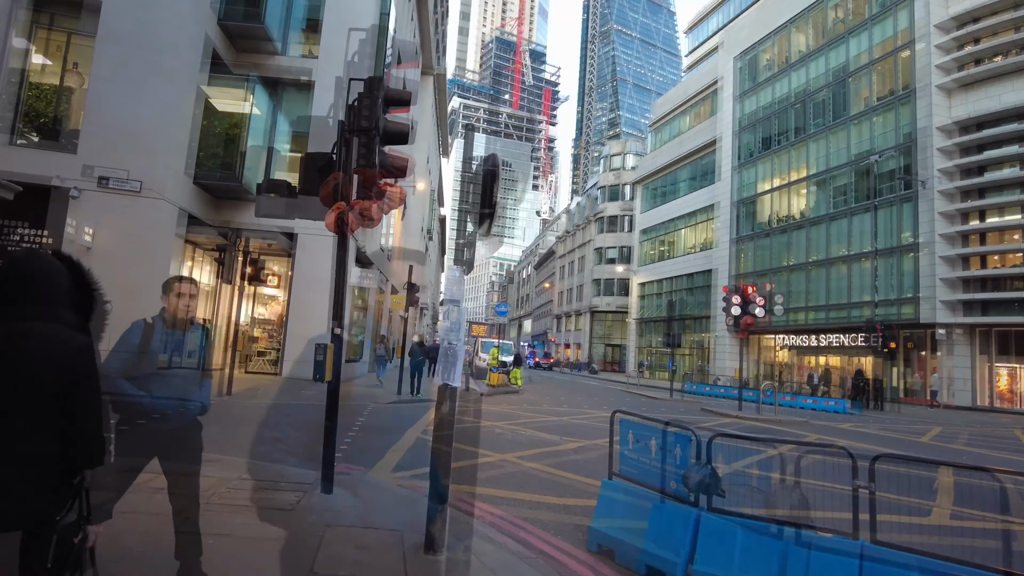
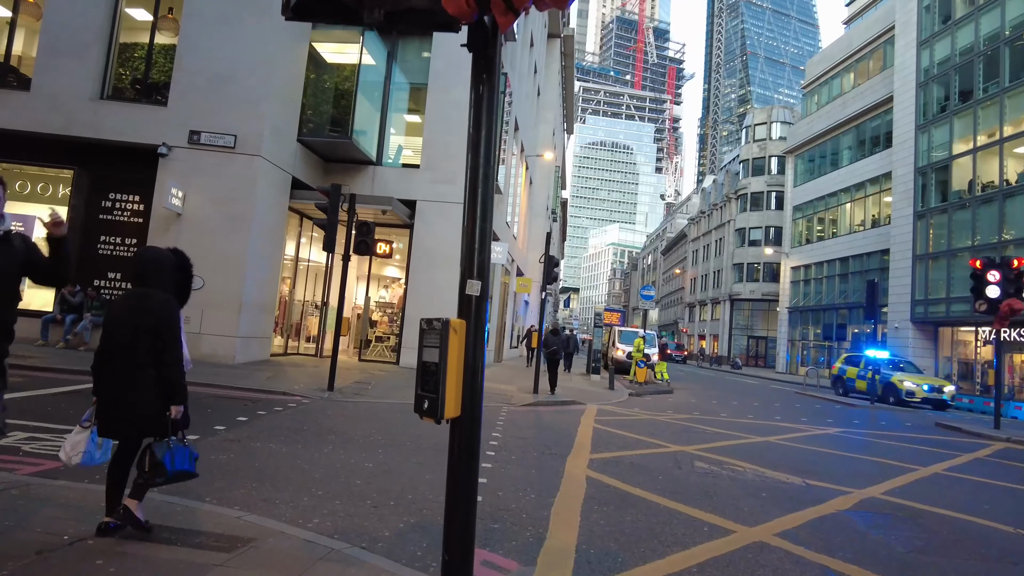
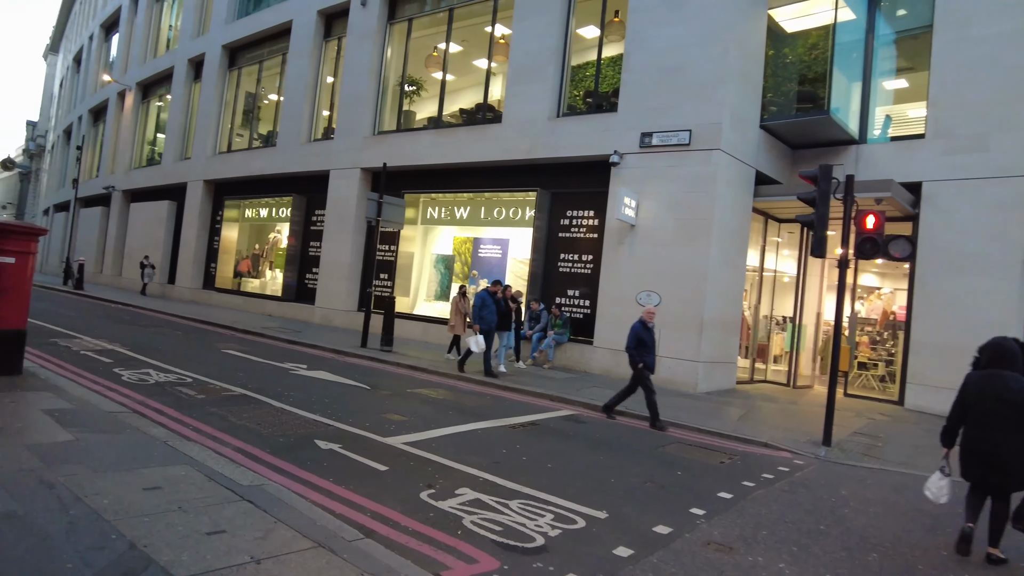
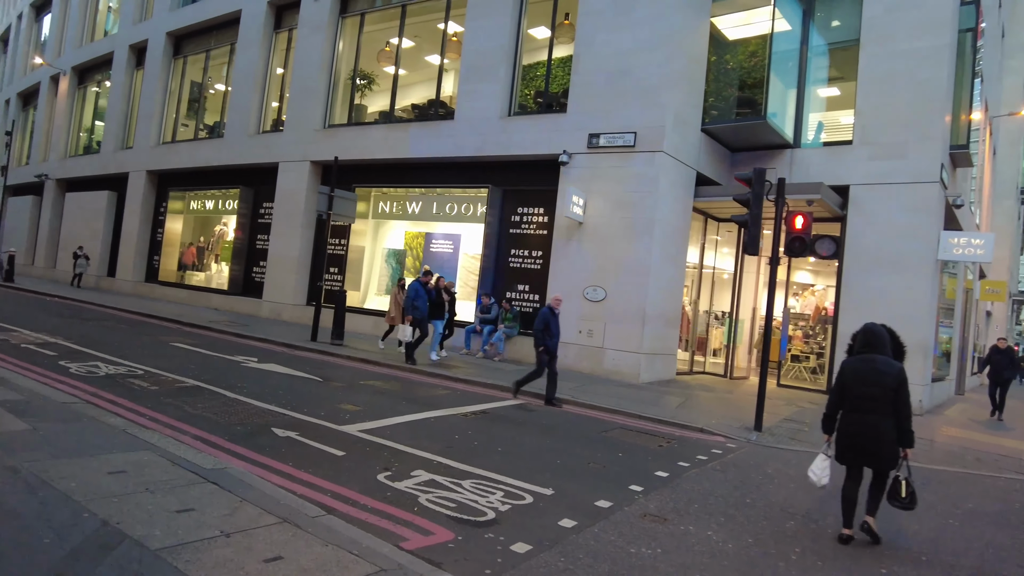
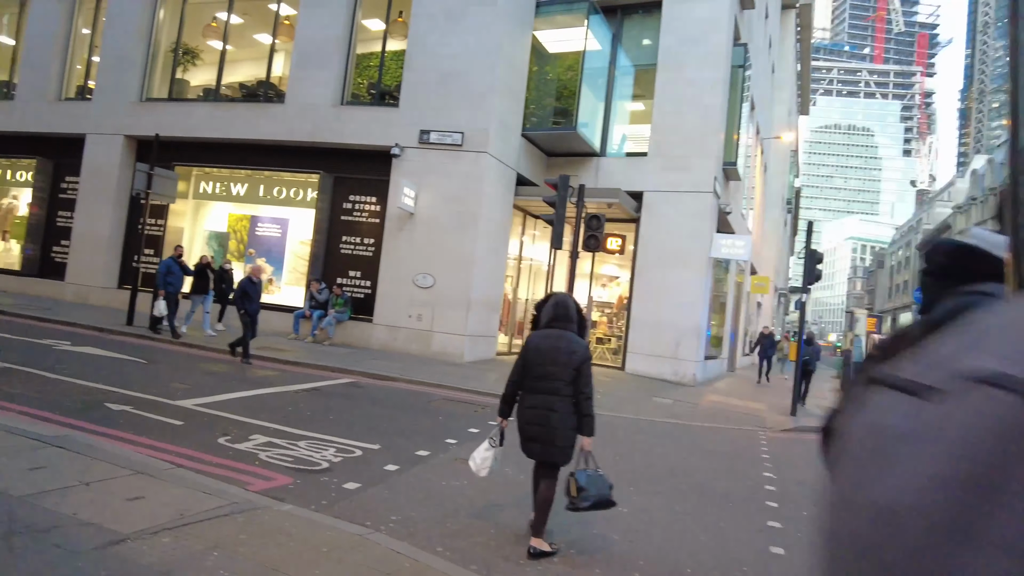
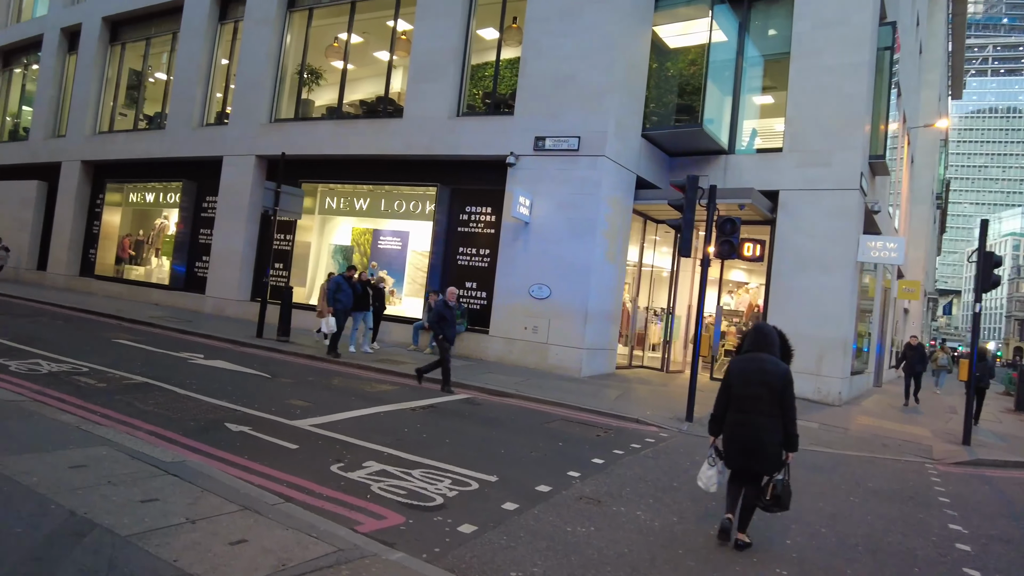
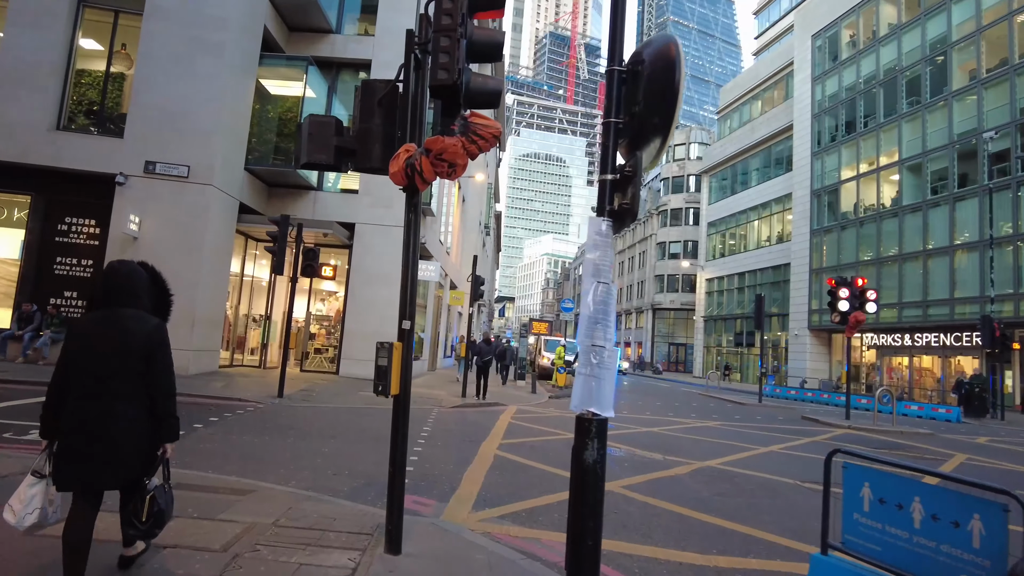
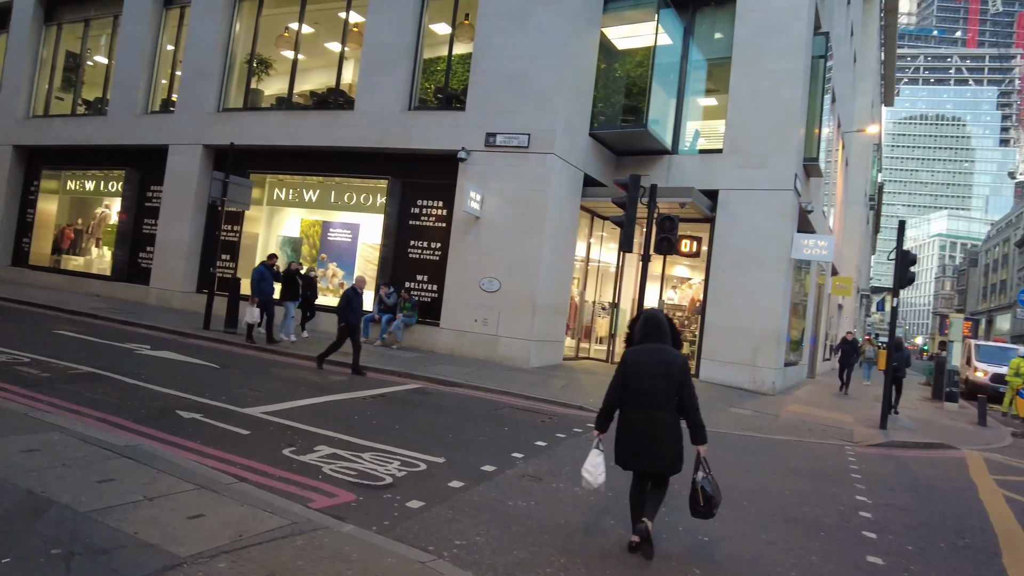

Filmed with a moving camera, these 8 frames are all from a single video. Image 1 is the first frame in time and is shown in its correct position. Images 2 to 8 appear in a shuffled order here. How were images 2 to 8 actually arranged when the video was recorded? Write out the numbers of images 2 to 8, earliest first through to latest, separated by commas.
7, 2, 5, 8, 6, 4, 3
